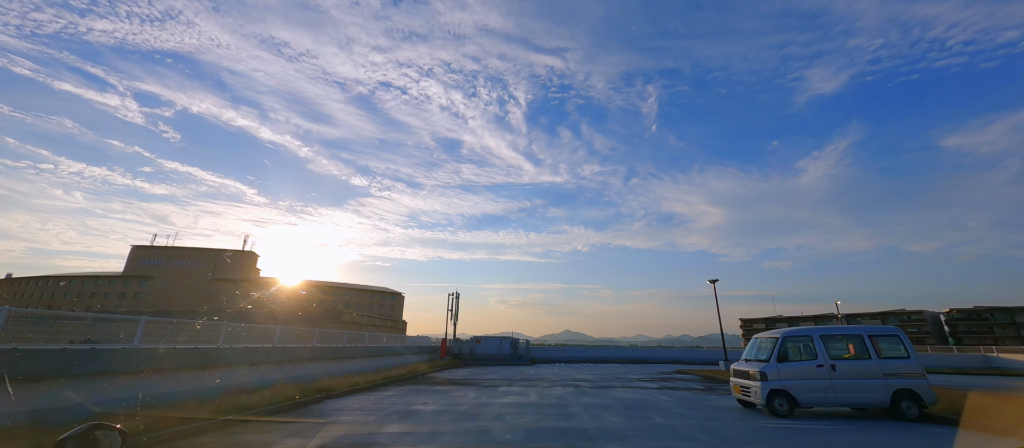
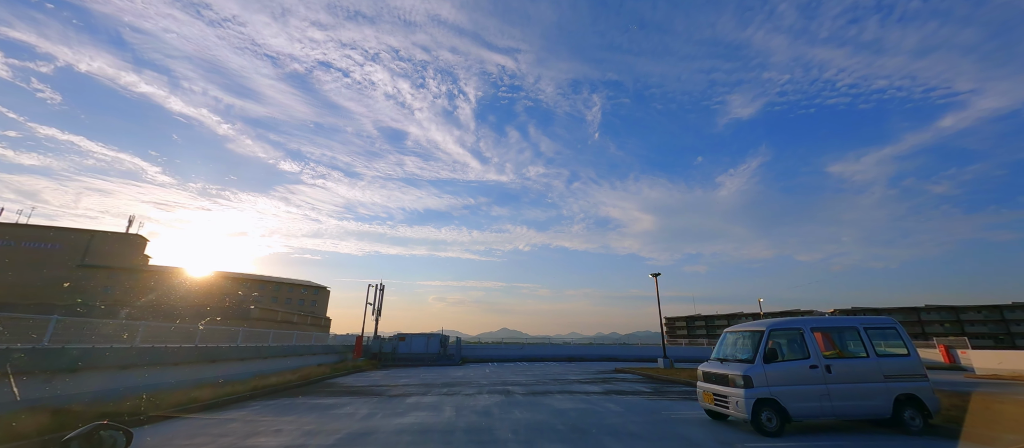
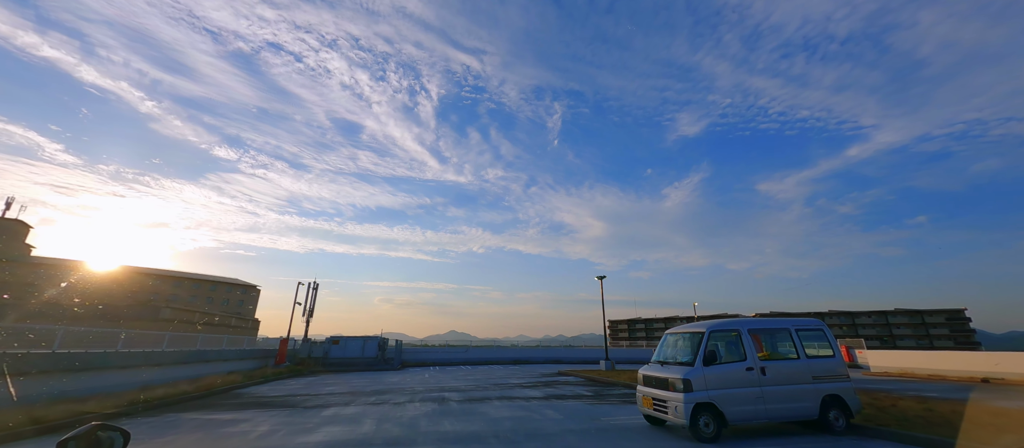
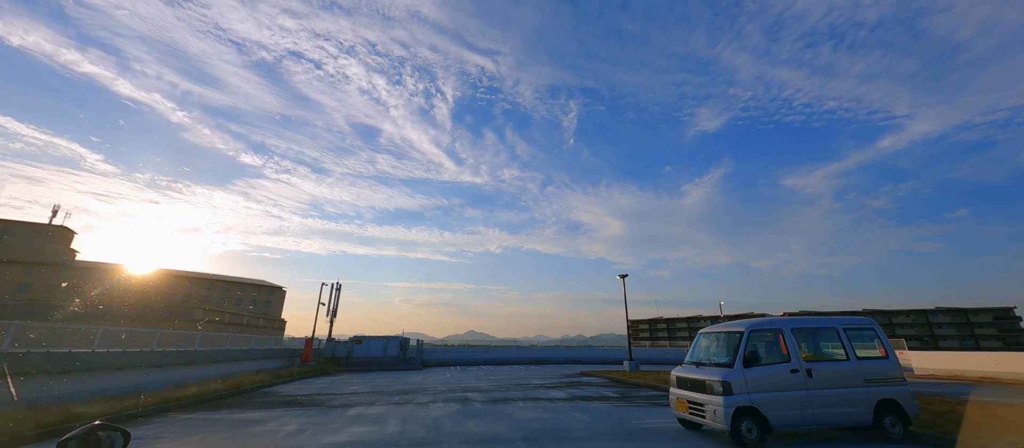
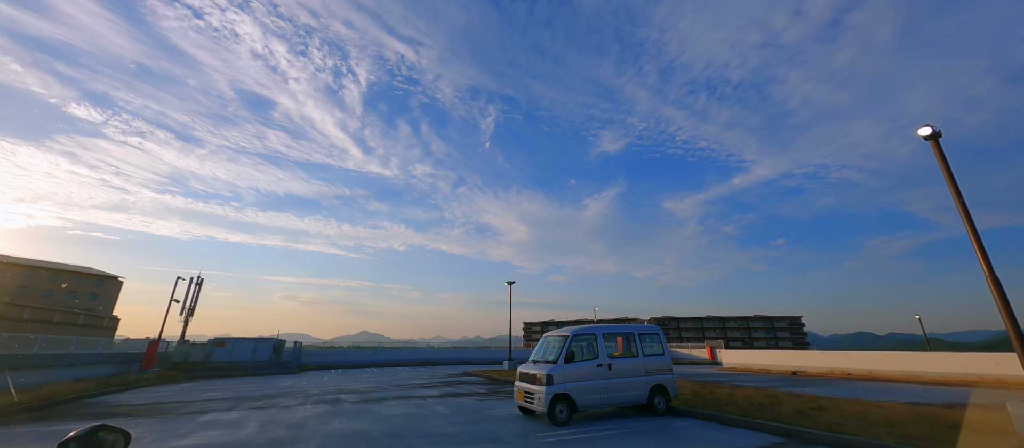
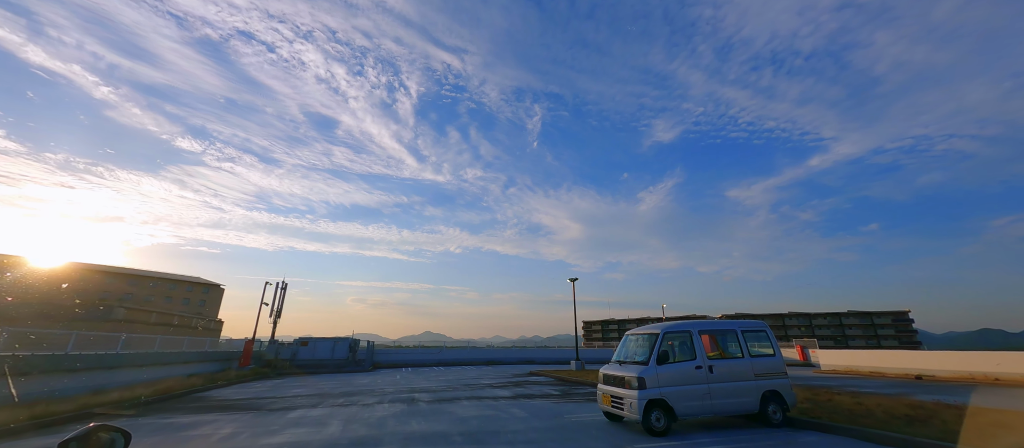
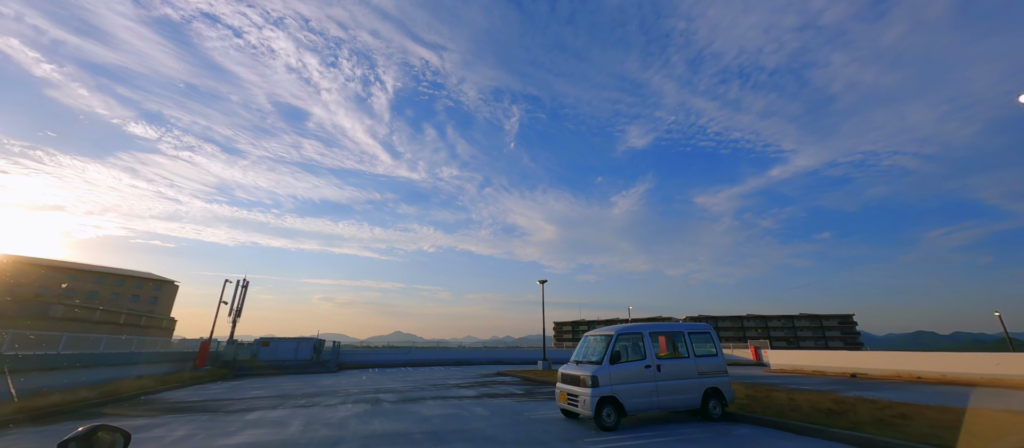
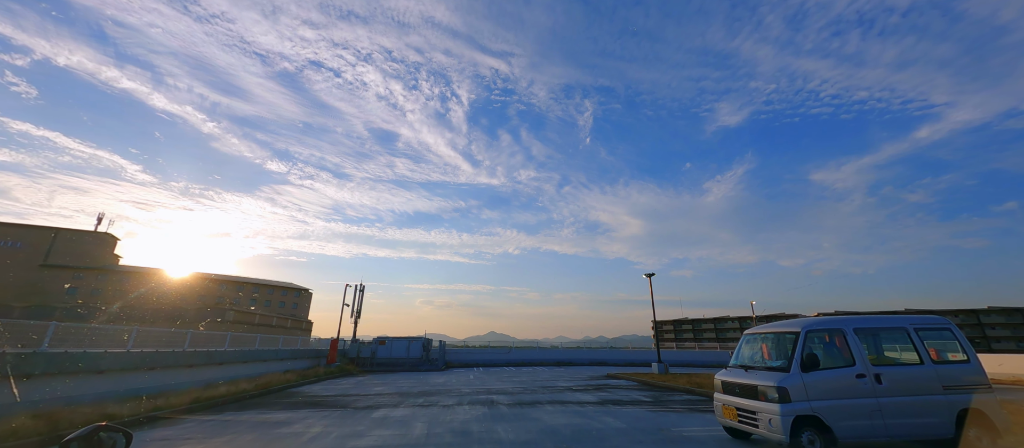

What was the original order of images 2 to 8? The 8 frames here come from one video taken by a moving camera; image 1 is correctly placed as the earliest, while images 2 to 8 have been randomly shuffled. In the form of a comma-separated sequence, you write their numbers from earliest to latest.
2, 8, 4, 3, 6, 7, 5
